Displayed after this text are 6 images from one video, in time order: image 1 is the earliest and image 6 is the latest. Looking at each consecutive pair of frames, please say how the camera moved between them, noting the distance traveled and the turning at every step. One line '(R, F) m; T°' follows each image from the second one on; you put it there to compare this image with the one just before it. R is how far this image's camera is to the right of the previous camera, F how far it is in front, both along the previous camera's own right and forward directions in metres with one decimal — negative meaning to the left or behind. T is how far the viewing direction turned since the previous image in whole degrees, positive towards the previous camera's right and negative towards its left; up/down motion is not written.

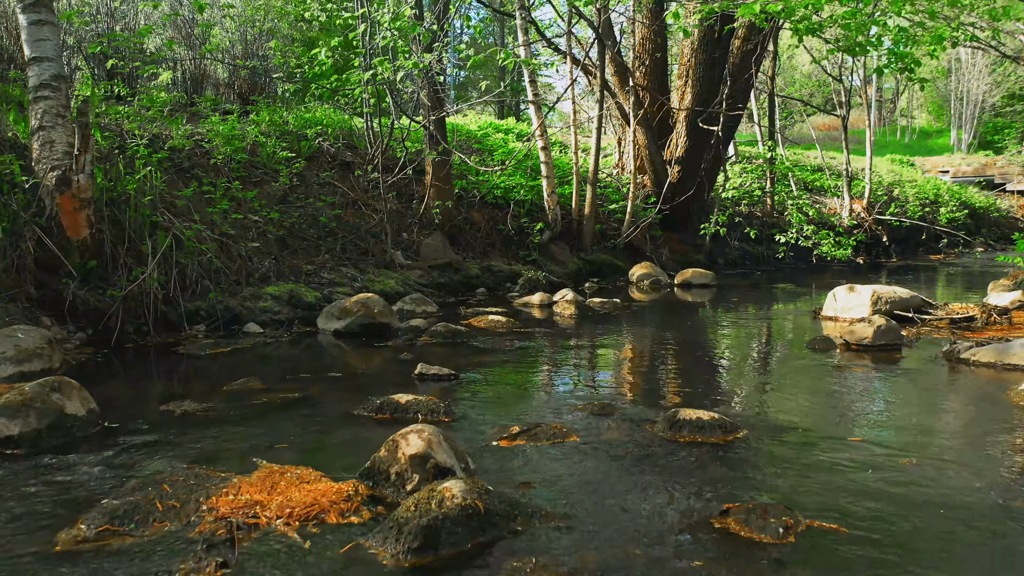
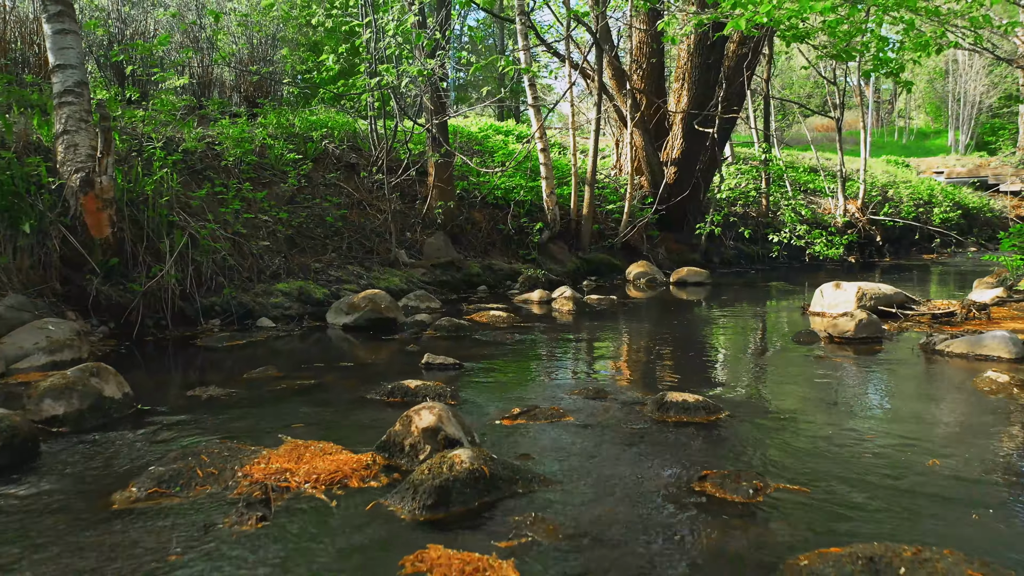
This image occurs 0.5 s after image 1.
(0.0, -0.3) m; 0°
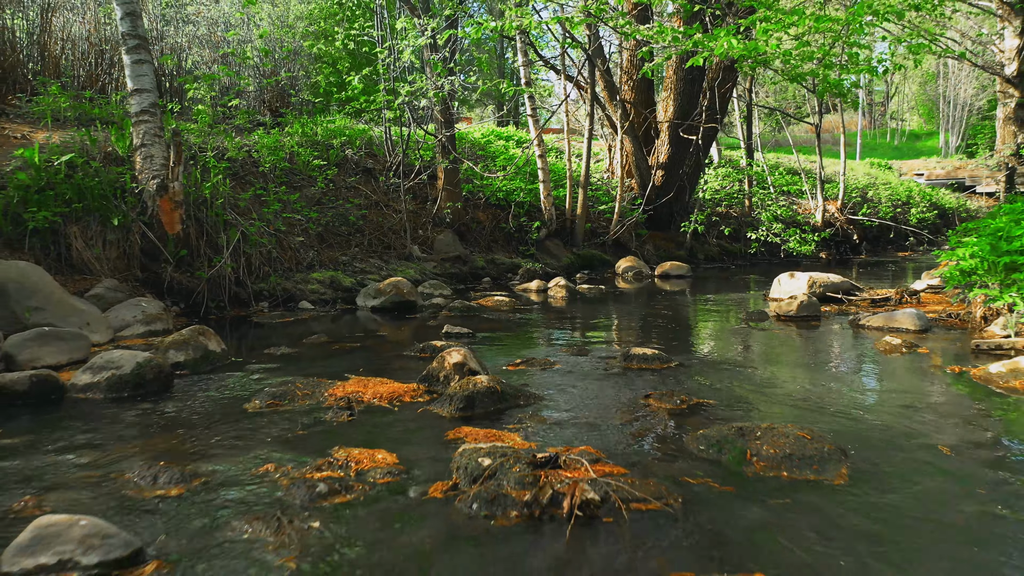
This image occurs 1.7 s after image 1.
(0.0, -1.3) m; 0°
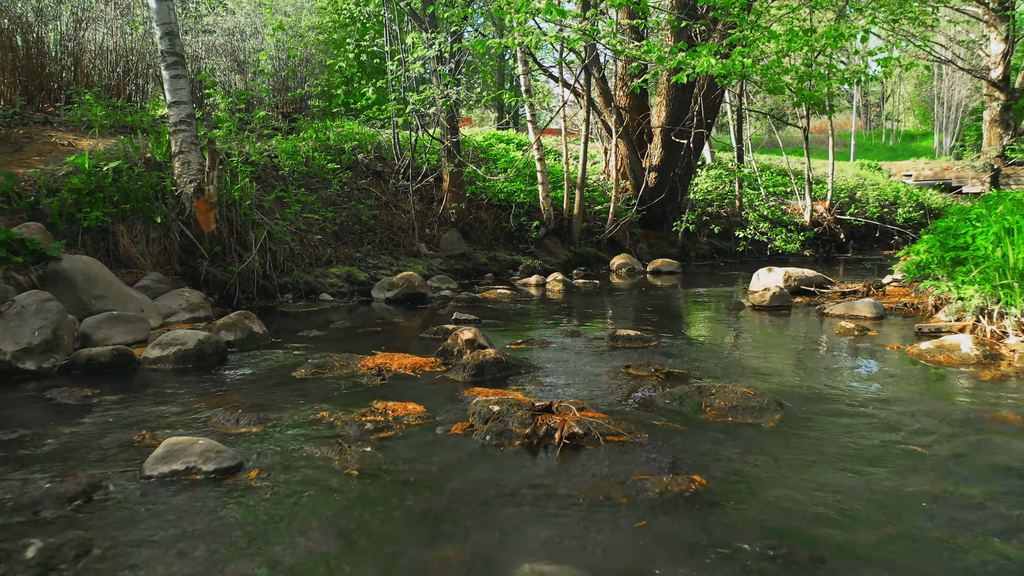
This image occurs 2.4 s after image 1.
(0.0, -0.8) m; 0°
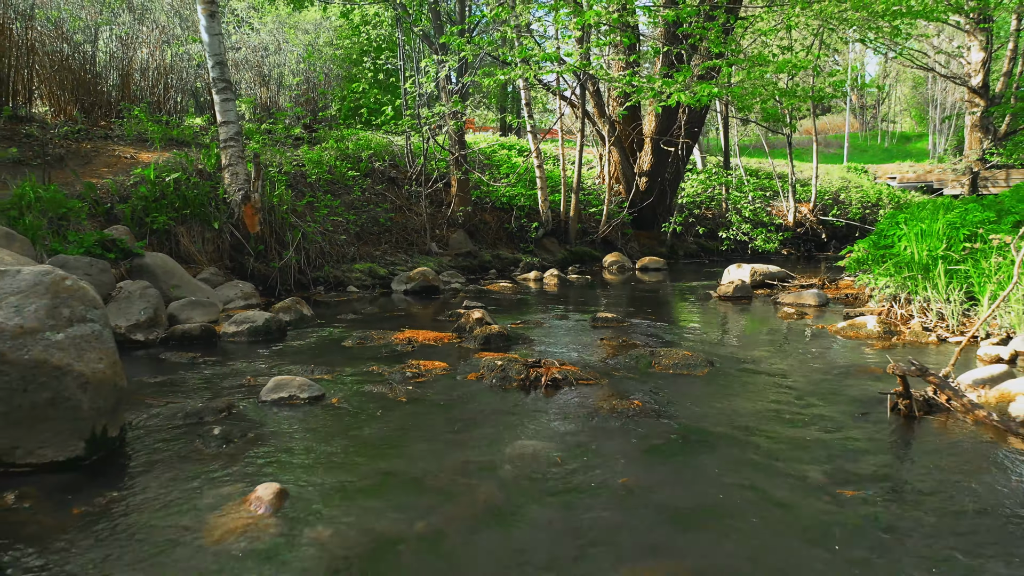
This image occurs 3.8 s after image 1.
(0.0, -1.5) m; 0°
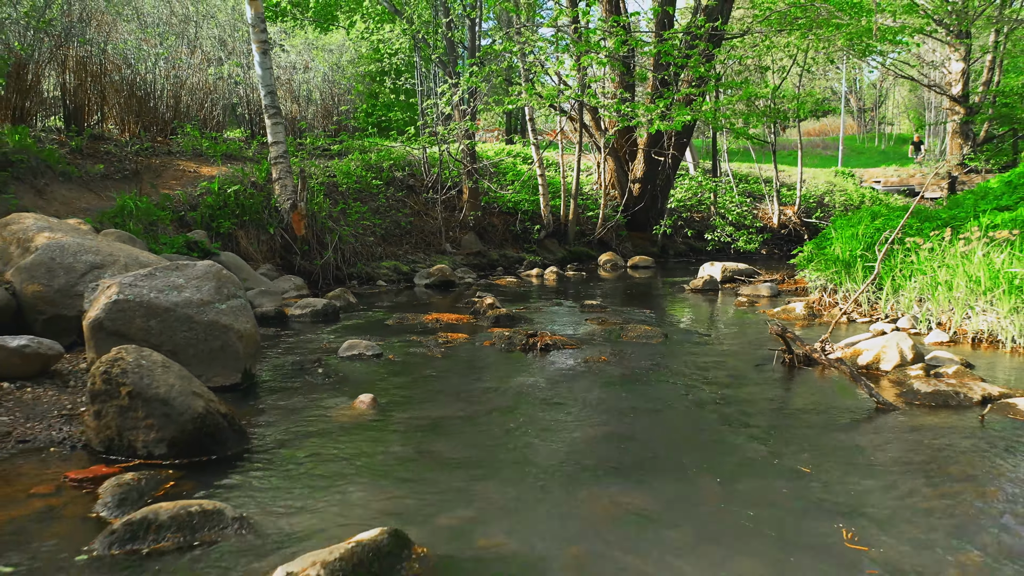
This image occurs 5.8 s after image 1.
(0.0, -1.9) m; 0°
